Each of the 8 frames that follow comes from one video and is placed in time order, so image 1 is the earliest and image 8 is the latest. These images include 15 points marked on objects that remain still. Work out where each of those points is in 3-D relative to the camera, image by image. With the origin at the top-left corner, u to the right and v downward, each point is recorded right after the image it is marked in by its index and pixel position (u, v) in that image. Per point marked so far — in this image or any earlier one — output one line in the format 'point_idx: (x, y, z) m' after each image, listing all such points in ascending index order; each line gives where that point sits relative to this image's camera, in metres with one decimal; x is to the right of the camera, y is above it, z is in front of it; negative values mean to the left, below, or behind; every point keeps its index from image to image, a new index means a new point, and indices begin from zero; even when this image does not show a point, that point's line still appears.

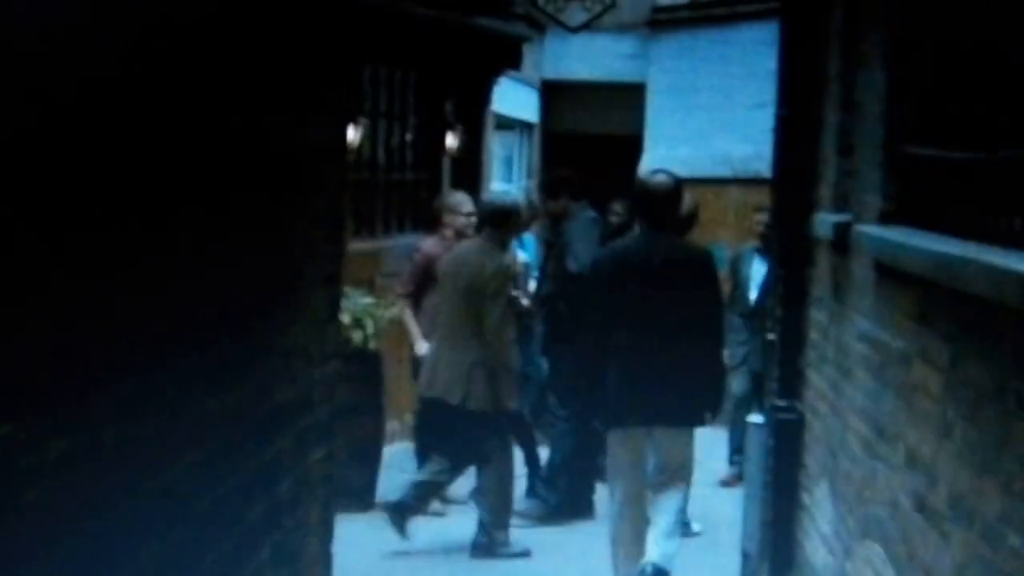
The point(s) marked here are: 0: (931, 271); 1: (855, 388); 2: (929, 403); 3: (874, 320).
0: (+0.9, 0.0, +3.6) m
1: (+1.0, -0.3, +5.1) m
2: (+0.9, -0.2, +3.8) m
3: (+1.0, -0.1, +4.7) m
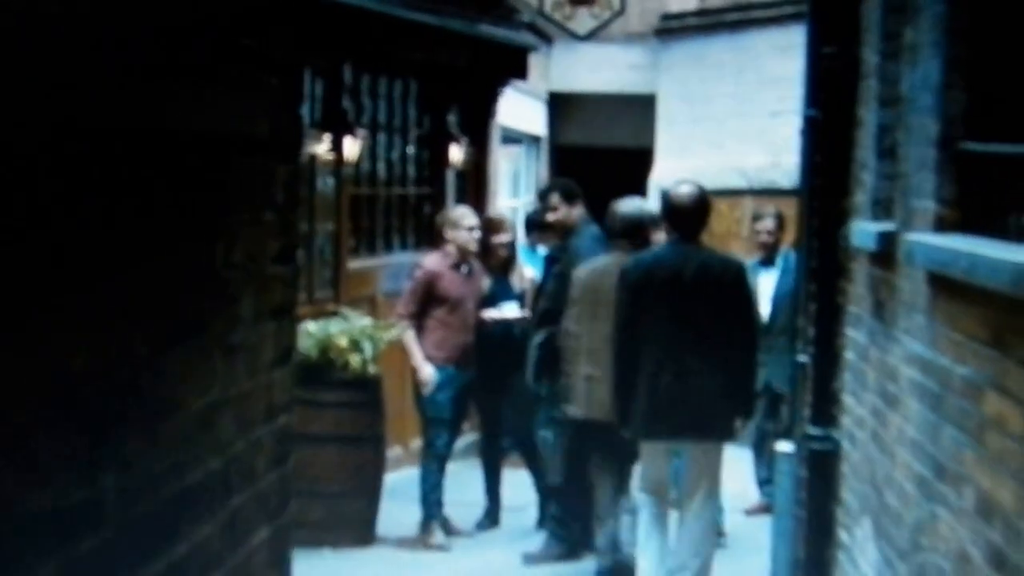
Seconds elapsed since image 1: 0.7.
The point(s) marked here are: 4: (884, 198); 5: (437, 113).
0: (+0.9, 0.0, +3.1) m
1: (+1.0, -0.3, +4.5) m
2: (+0.9, -0.3, +3.2) m
3: (+1.0, -0.1, +4.2) m
4: (+1.2, +0.3, +5.5) m
5: (-0.5, +1.2, +11.8) m
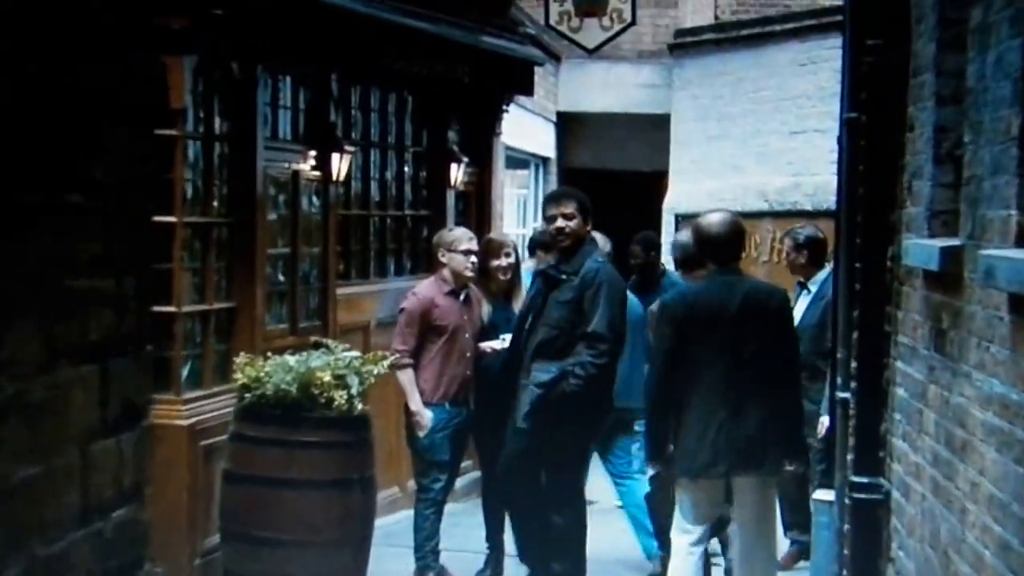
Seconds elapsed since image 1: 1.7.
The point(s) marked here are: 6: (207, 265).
0: (+0.8, 0.0, +2.3) m
1: (+1.0, -0.4, +3.7) m
2: (+0.9, -0.3, +2.4) m
3: (+1.0, -0.2, +3.4) m
4: (+1.2, +0.2, +4.8) m
5: (-0.5, +1.0, +11.1) m
6: (-1.4, +0.1, +7.9) m
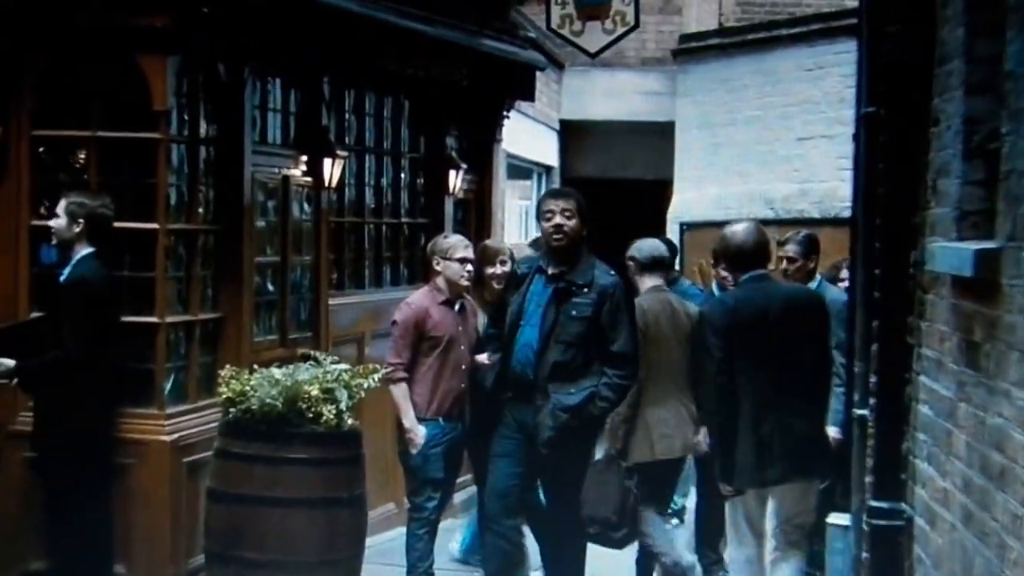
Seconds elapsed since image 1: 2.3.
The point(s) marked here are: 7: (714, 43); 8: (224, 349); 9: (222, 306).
0: (+0.8, 0.0, +1.9) m
1: (+1.0, -0.4, +3.4) m
2: (+0.9, -0.3, +2.1) m
3: (+1.0, -0.2, +3.0) m
4: (+1.1, +0.2, +4.4) m
5: (-0.5, +0.9, +10.7) m
6: (-1.4, +0.1, +7.6) m
7: (+1.6, +1.9, +13.7) m
8: (-1.3, -0.3, +7.9) m
9: (-1.3, -0.1, +7.9) m
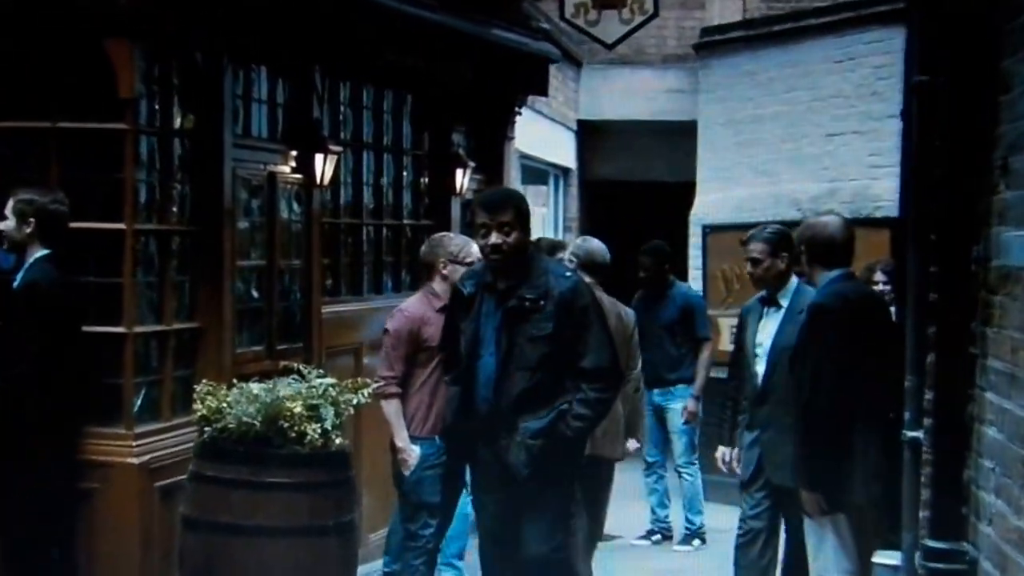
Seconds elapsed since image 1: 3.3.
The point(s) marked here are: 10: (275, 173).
0: (+0.8, 0.0, +1.2) m
1: (+0.9, -0.4, +2.7) m
2: (+0.8, -0.3, +1.4) m
3: (+0.9, -0.2, +2.3) m
4: (+1.1, +0.2, +3.7) m
5: (-0.4, +0.9, +10.0) m
6: (-1.4, 0.0, +6.9) m
7: (+1.7, +1.9, +13.0) m
8: (-1.3, -0.3, +7.2) m
9: (-1.3, -0.1, +7.2) m
10: (-1.1, +0.5, +7.8) m
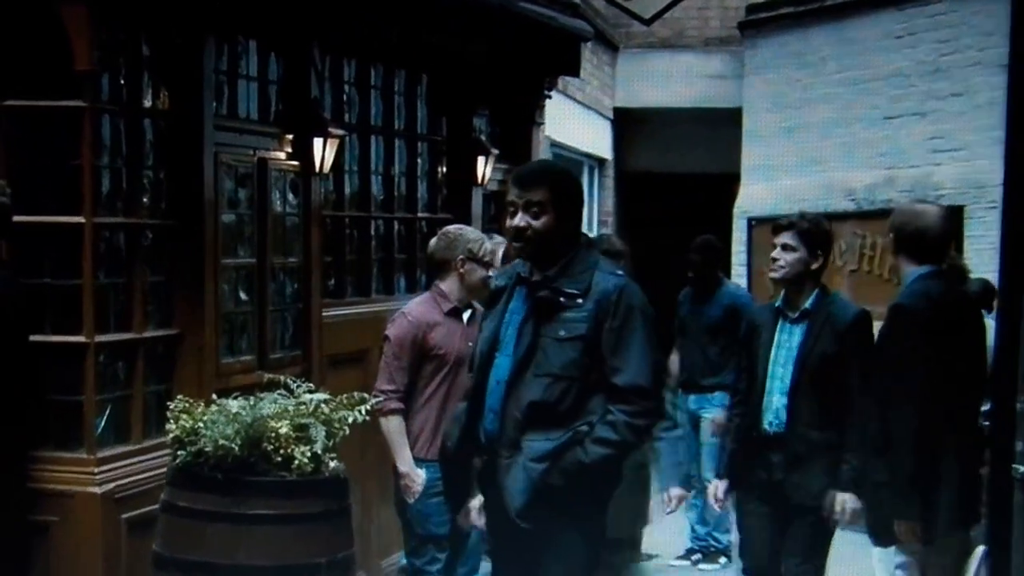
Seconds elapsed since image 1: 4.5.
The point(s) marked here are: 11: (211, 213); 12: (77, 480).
0: (+0.7, 0.0, +0.3) m
1: (+0.9, -0.4, +1.7) m
2: (+0.7, -0.3, +0.4) m
3: (+0.9, -0.2, +1.4) m
4: (+1.1, +0.2, +2.8) m
5: (-0.3, +0.9, +9.1) m
6: (-1.3, 0.0, +6.0) m
7: (+1.9, +1.9, +12.0) m
8: (-1.2, -0.3, +6.3) m
9: (-1.2, -0.1, +6.3) m
10: (-1.0, +0.5, +6.9) m
11: (-1.1, +0.3, +6.3) m
12: (-1.4, -0.6, +5.7) m
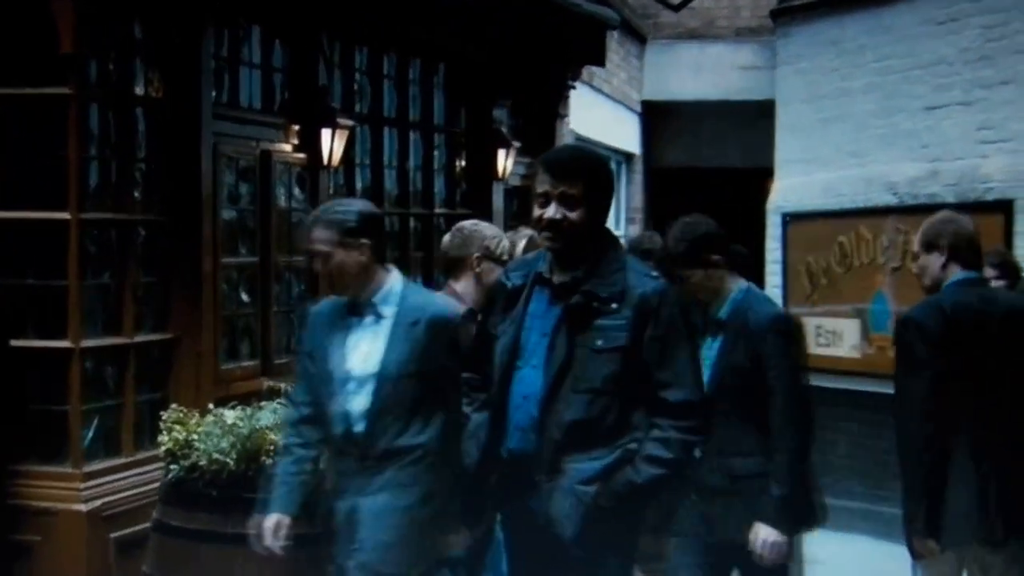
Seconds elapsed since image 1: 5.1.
0: (+0.7, 0.0, -0.2) m
1: (+0.9, -0.4, +1.3) m
2: (+0.7, -0.3, 0.0) m
3: (+0.9, -0.2, +0.9) m
4: (+1.1, +0.2, +2.3) m
5: (-0.2, +0.9, +8.7) m
6: (-1.2, 0.0, +5.6) m
7: (+2.0, +1.9, +11.6) m
8: (-1.1, -0.3, +5.9) m
9: (-1.1, -0.1, +5.9) m
10: (-0.9, +0.5, +6.5) m
11: (-1.0, +0.3, +5.9) m
12: (-1.4, -0.6, +5.3) m
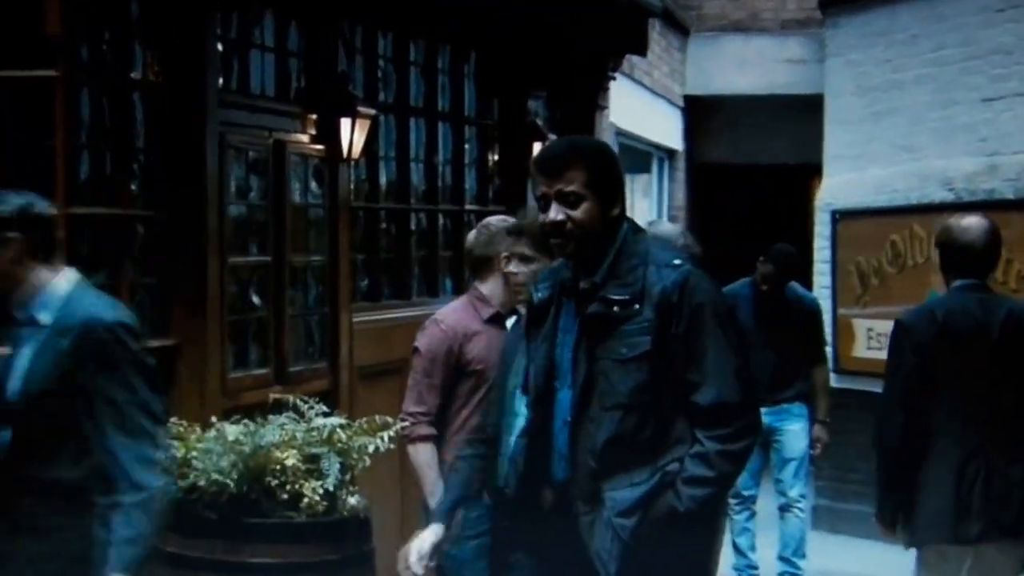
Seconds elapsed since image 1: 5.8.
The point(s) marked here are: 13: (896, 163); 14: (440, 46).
0: (+0.6, 0.0, -0.7) m
1: (+0.9, -0.4, +0.7) m
2: (+0.7, -0.3, -0.5) m
3: (+0.8, -0.2, +0.4) m
4: (+1.1, +0.2, +1.8) m
5: (0.0, +0.9, +8.2) m
6: (-1.1, 0.0, +5.1) m
7: (+2.3, +1.9, +11.0) m
8: (-1.0, -0.3, +5.4) m
9: (-1.0, -0.1, +5.4) m
10: (-0.8, +0.5, +6.0) m
11: (-0.9, +0.3, +5.4) m
12: (-1.3, -0.6, +4.8) m
13: (+2.3, +0.8, +10.6) m
14: (-0.3, +1.1, +7.5) m
